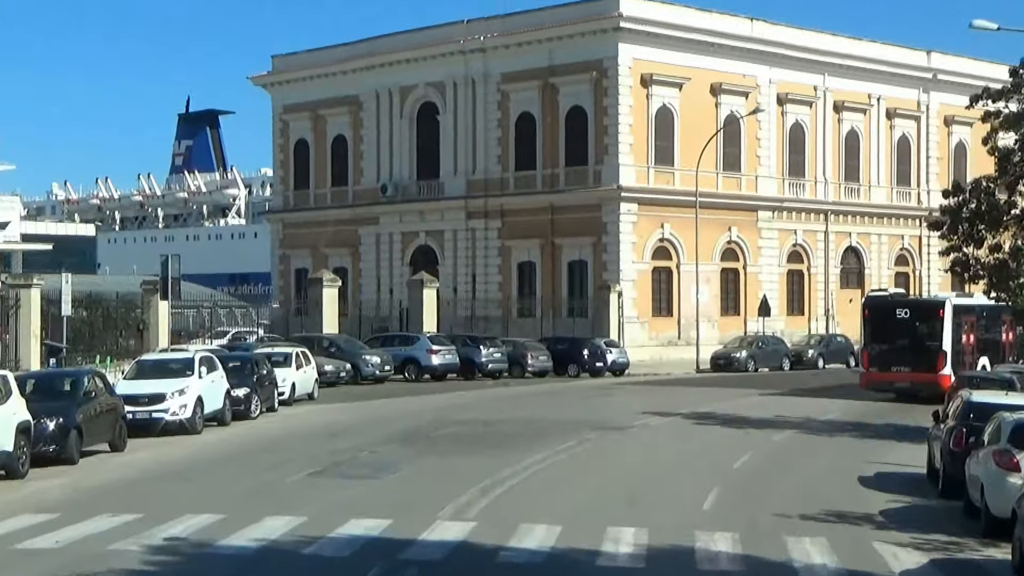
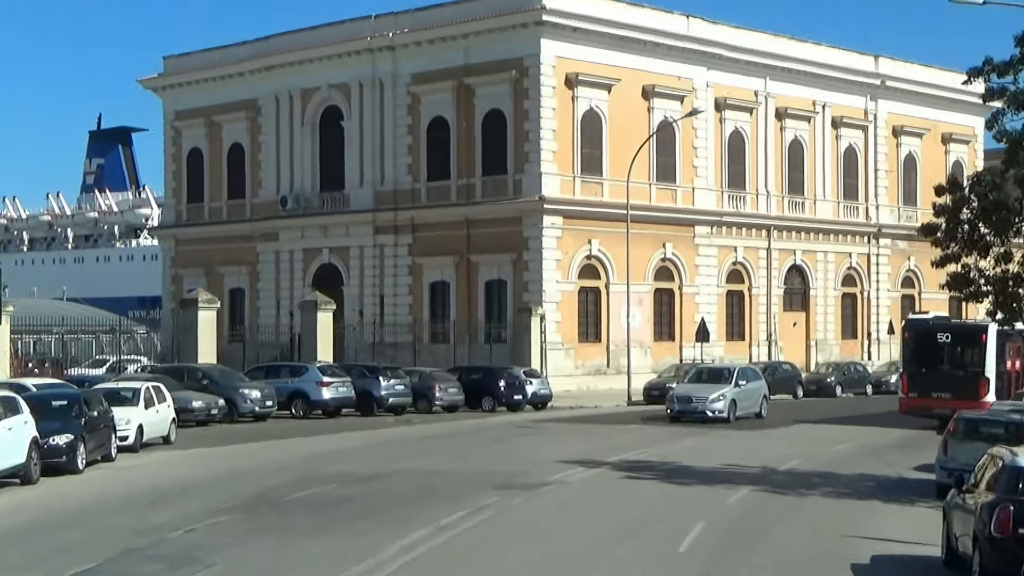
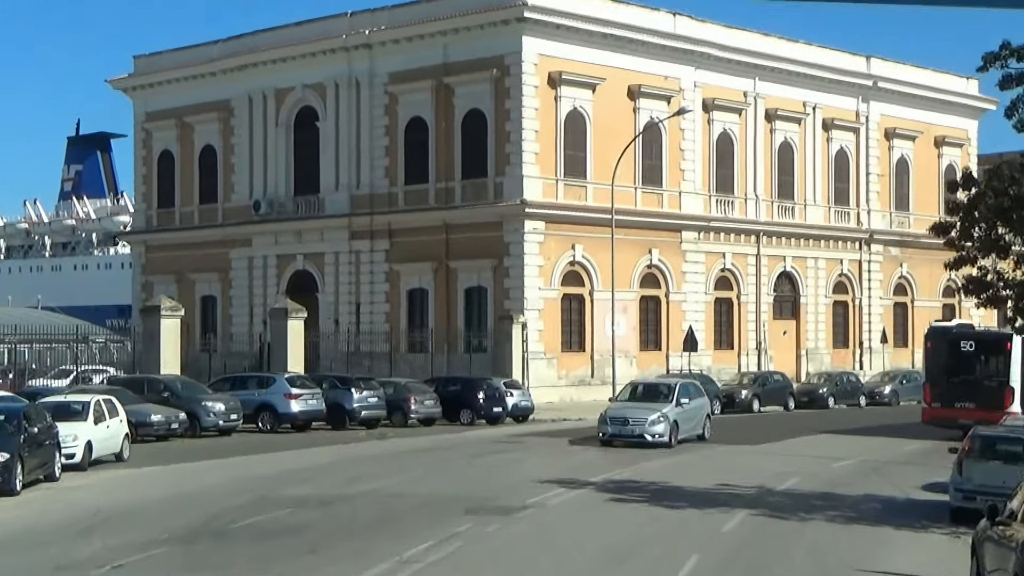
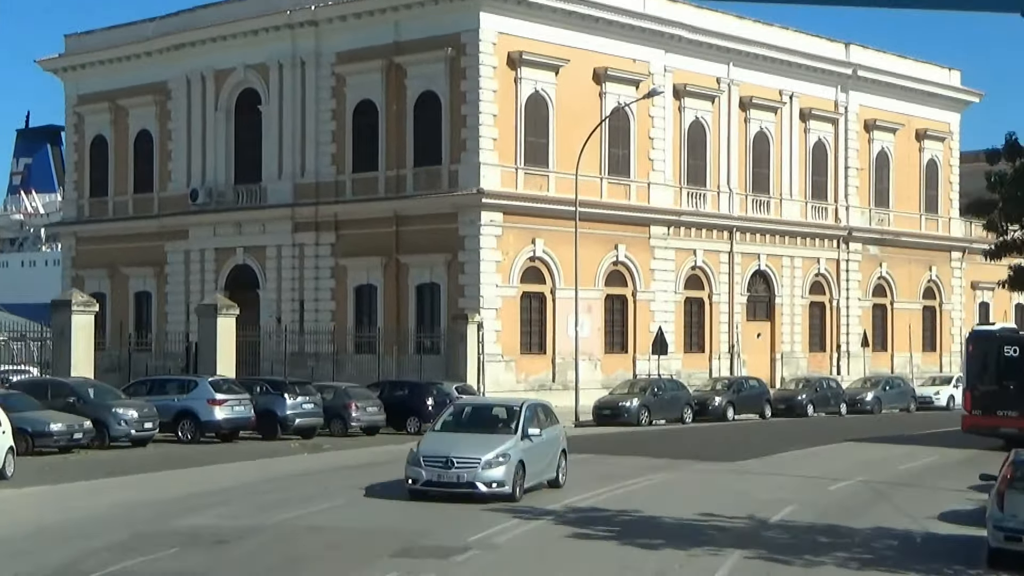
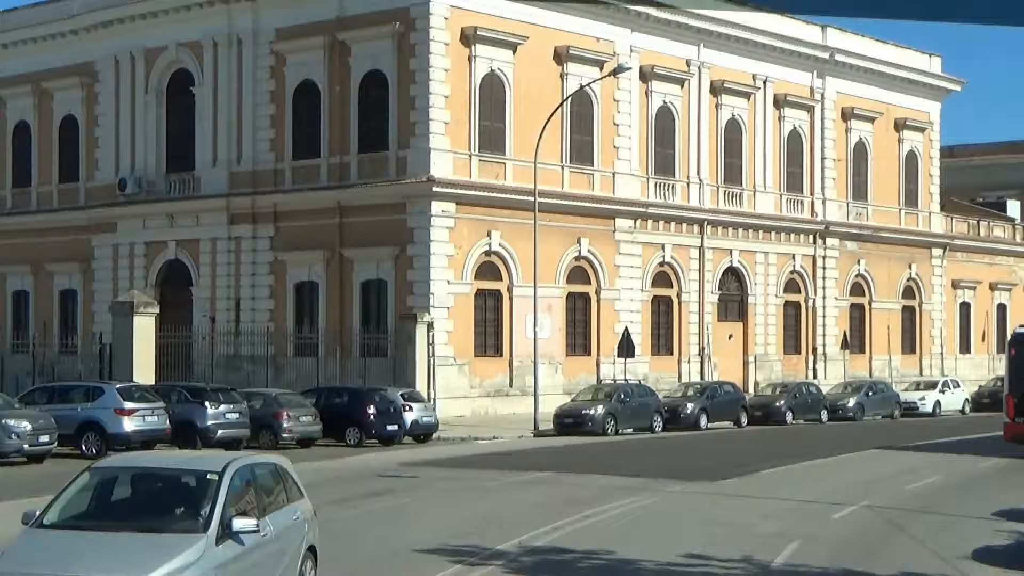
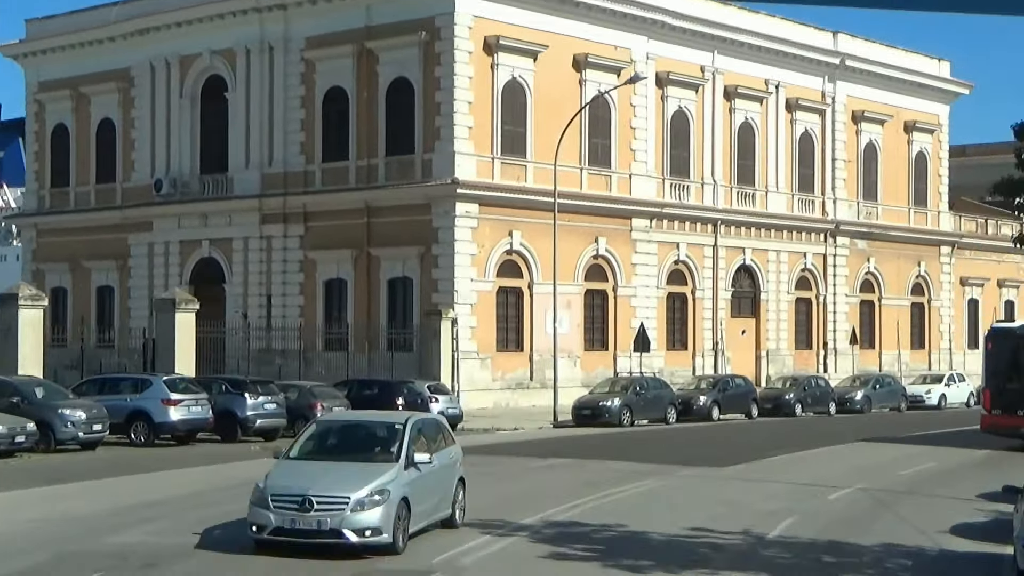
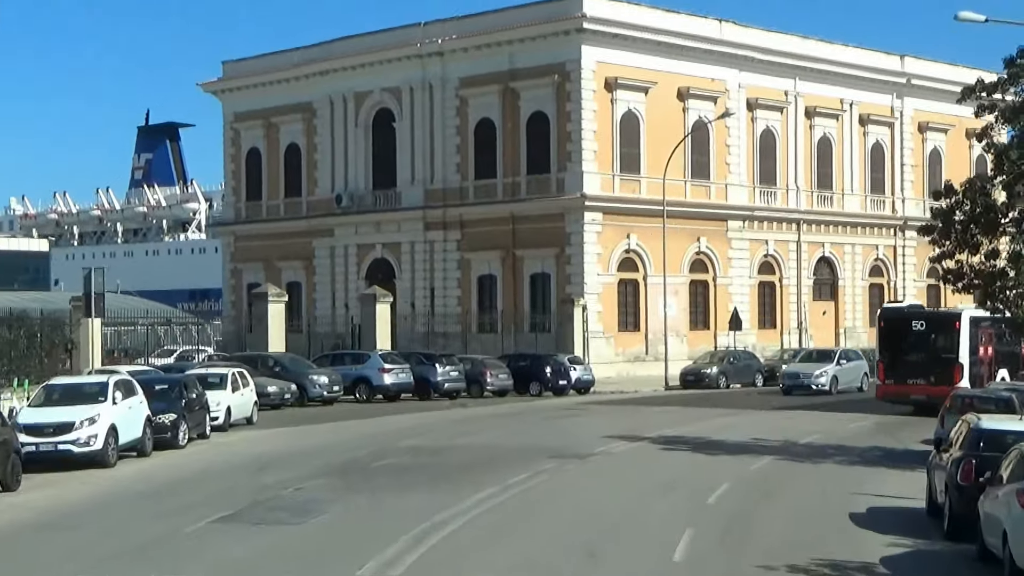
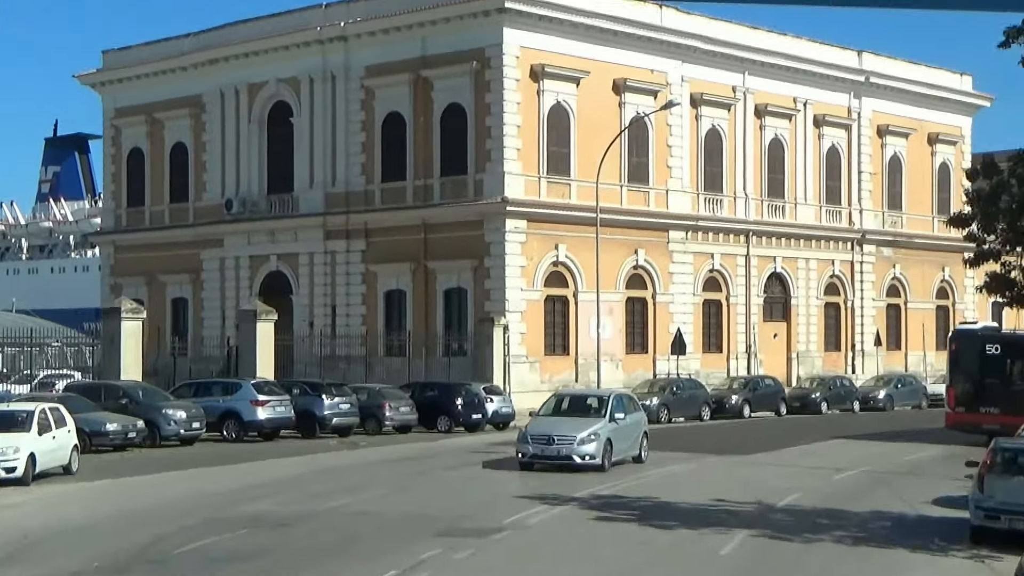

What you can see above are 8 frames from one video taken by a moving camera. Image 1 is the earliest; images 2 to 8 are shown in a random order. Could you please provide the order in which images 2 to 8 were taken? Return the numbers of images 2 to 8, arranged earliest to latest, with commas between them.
7, 2, 3, 8, 4, 6, 5
